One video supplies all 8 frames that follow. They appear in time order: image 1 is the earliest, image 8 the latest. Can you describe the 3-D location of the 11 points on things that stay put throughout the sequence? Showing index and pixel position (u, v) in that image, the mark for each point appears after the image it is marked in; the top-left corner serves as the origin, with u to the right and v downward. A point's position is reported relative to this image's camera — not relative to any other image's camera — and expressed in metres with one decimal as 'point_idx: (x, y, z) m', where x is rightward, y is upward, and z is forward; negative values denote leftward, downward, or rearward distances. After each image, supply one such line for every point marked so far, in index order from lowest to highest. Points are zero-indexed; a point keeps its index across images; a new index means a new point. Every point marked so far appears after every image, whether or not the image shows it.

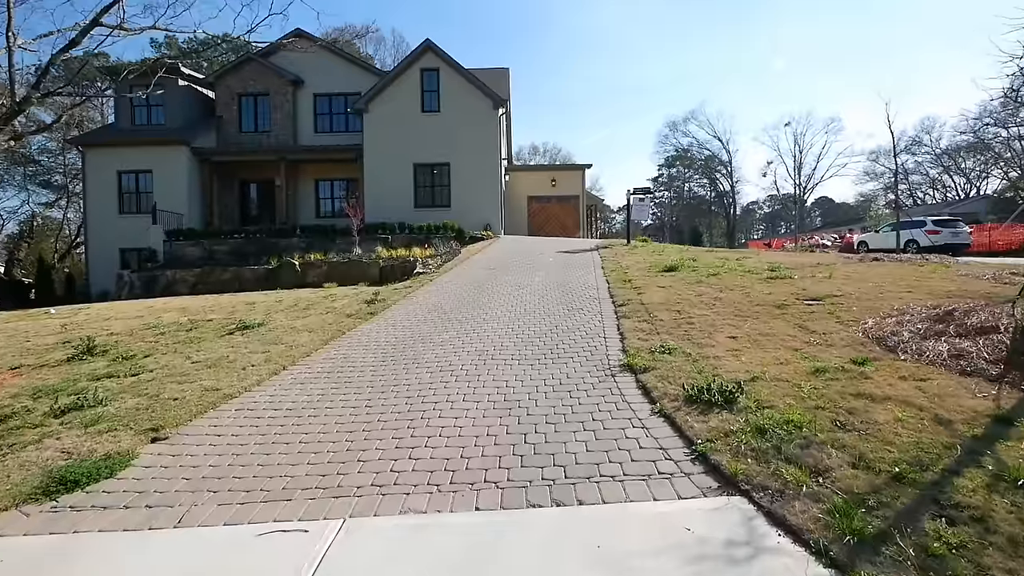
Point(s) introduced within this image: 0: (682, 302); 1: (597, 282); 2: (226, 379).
0: (+3.7, -0.3, +9.5) m
1: (+2.6, +0.2, +13.3) m
2: (-4.6, -1.5, +7.0) m
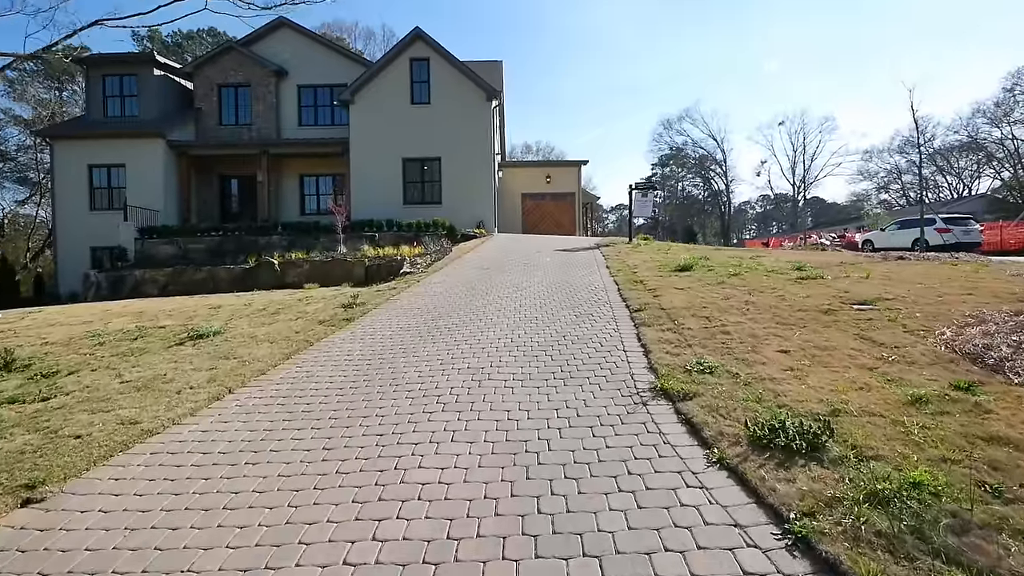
0: (+3.7, -0.4, +8.2) m
1: (+2.5, +0.2, +12.0) m
2: (-4.6, -1.5, +5.5) m
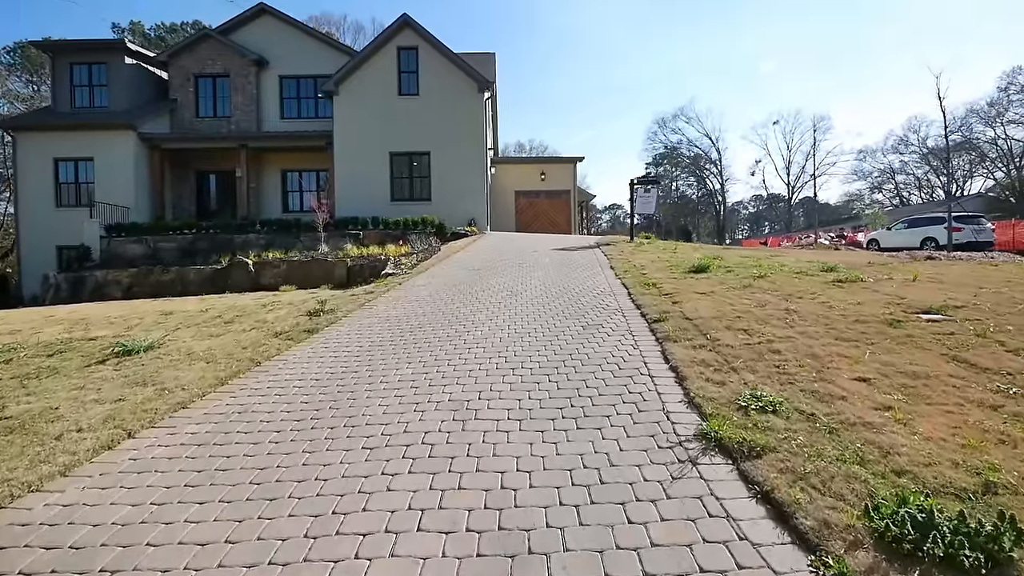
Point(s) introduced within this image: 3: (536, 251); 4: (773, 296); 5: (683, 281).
0: (+3.6, -0.5, +6.8) m
1: (+2.3, +0.1, +10.6) m
2: (-4.6, -1.6, +4.0) m
3: (+0.9, +1.5, +17.3) m
4: (+4.8, -0.2, +8.0) m
5: (+3.9, +0.2, +9.8) m
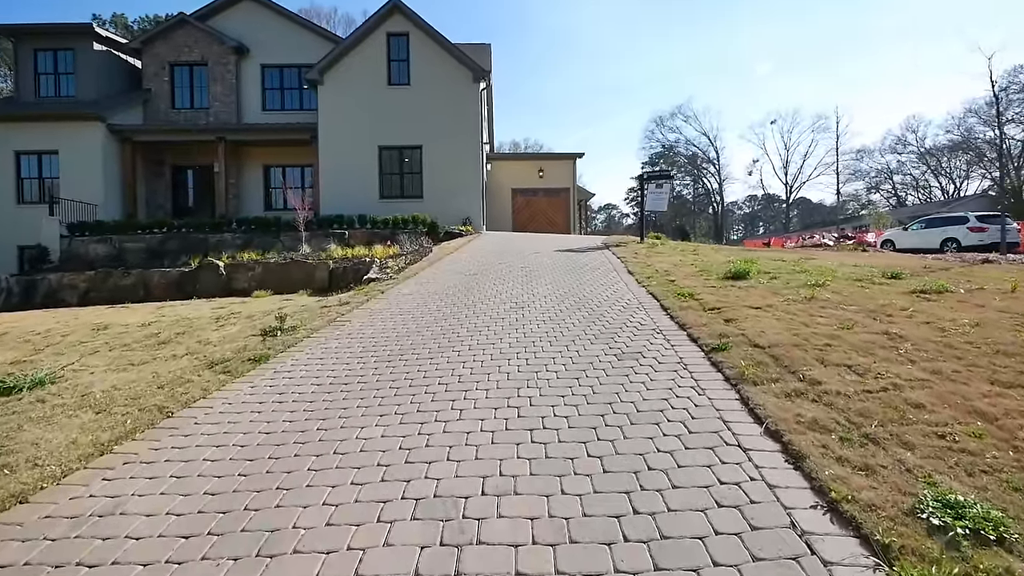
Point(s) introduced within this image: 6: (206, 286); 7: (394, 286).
0: (+3.8, -0.7, +5.1) m
1: (+2.4, -0.1, +8.8) m
2: (-4.4, -1.8, +2.2) m
3: (+0.9, +1.3, +15.5) m
4: (+4.9, -0.4, +6.3) m
5: (+4.0, -0.1, +8.1) m
6: (-12.6, +0.1, +18.1) m
7: (-2.9, 0.0, +10.7) m
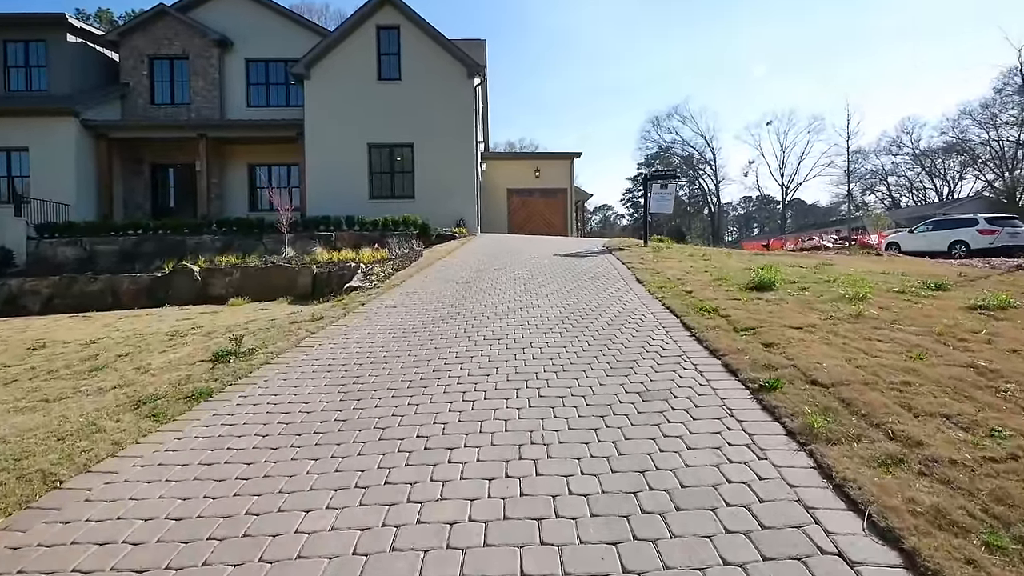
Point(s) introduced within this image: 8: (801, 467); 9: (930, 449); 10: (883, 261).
0: (+3.7, -0.9, +4.0) m
1: (+2.4, -0.3, +7.8) m
2: (-4.4, -2.0, +1.1) m
3: (+0.8, +1.0, +14.4) m
4: (+4.9, -0.6, +5.3) m
5: (+3.9, -0.3, +7.1) m
6: (-12.8, -0.2, +16.9) m
7: (-3.0, -0.2, +9.6) m
8: (+2.1, -1.3, +3.2) m
9: (+3.0, -1.1, +3.1) m
10: (+10.8, +0.8, +12.7) m
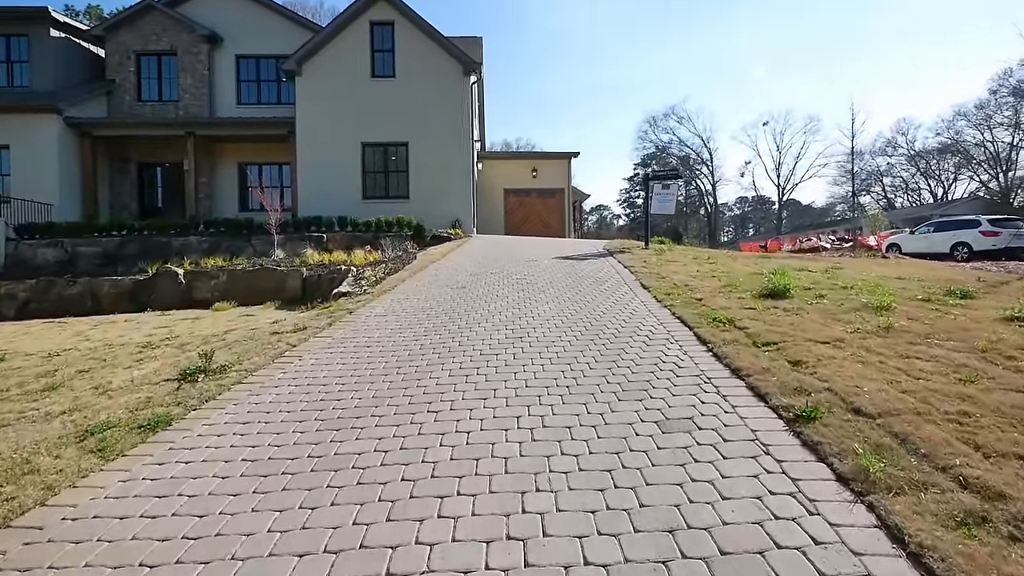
0: (+3.8, -1.0, +3.5) m
1: (+2.4, -0.5, +7.2) m
2: (-4.4, -2.2, +0.5) m
3: (+0.7, +0.9, +13.9) m
4: (+4.9, -0.7, +4.8) m
5: (+3.9, -0.4, +6.5) m
6: (-12.9, -0.3, +16.2) m
7: (-3.0, -0.3, +9.1) m
8: (+2.1, -1.4, +2.7) m
9: (+3.0, -1.3, +2.6) m
10: (+10.7, +0.6, +12.2) m
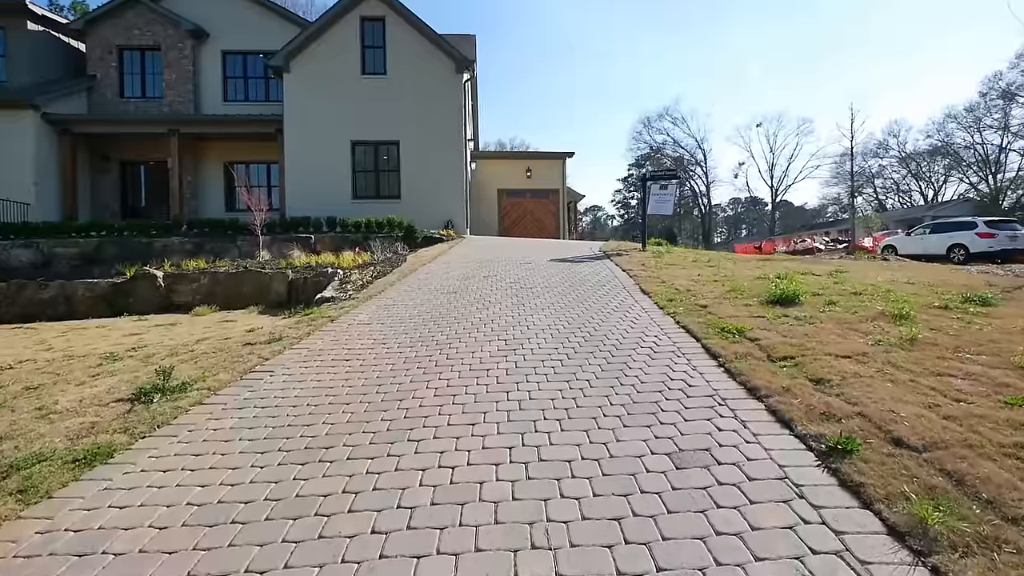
0: (+3.7, -1.1, +3.1) m
1: (+2.2, -0.6, +6.8) m
2: (-4.4, -2.3, -0.1) m
3: (+0.5, +0.8, +13.4) m
4: (+4.8, -0.8, +4.3) m
5: (+3.8, -0.5, +6.1) m
6: (-13.1, -0.4, +15.5) m
7: (-3.2, -0.4, +8.5) m
8: (+2.1, -1.5, +2.2) m
9: (+2.9, -1.4, +2.2) m
10: (+10.5, +0.5, +11.8) m
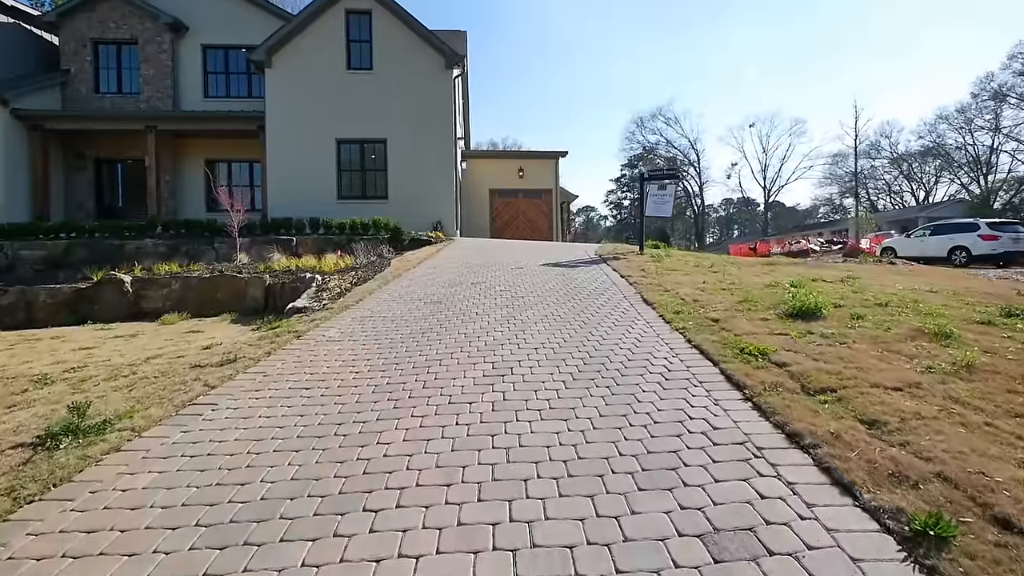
0: (+3.6, -1.3, +2.3) m
1: (+2.1, -0.7, +6.0) m
2: (-4.4, -2.5, -1.0) m
3: (+0.2, +0.6, +12.6) m
4: (+4.7, -1.0, +3.6) m
5: (+3.6, -0.7, +5.3) m
6: (-13.4, -0.6, +14.5) m
7: (-3.3, -0.6, +7.6) m
8: (+2.0, -1.7, +1.4) m
9: (+2.8, -1.6, +1.4) m
10: (+10.3, +0.4, +11.2) m
